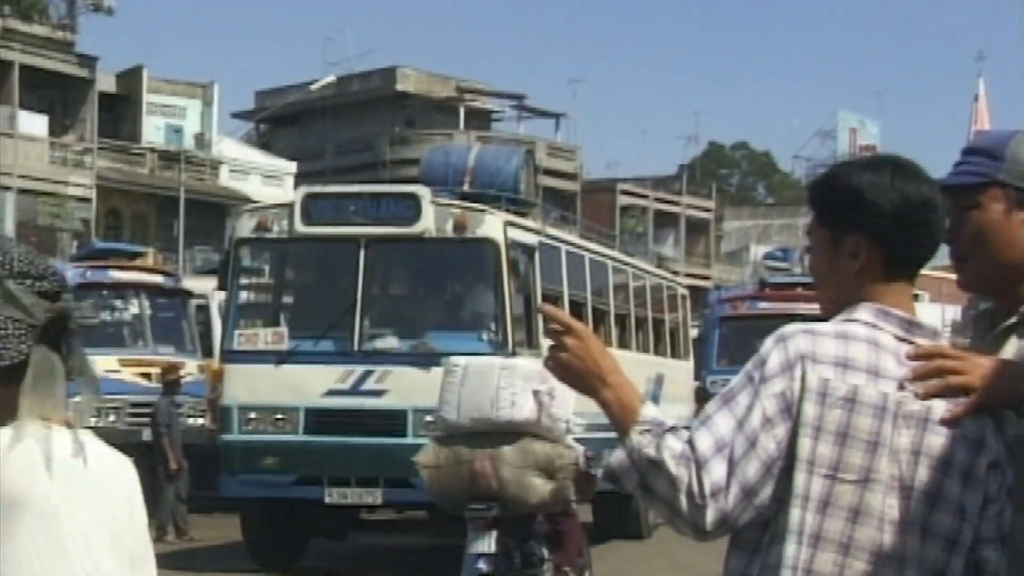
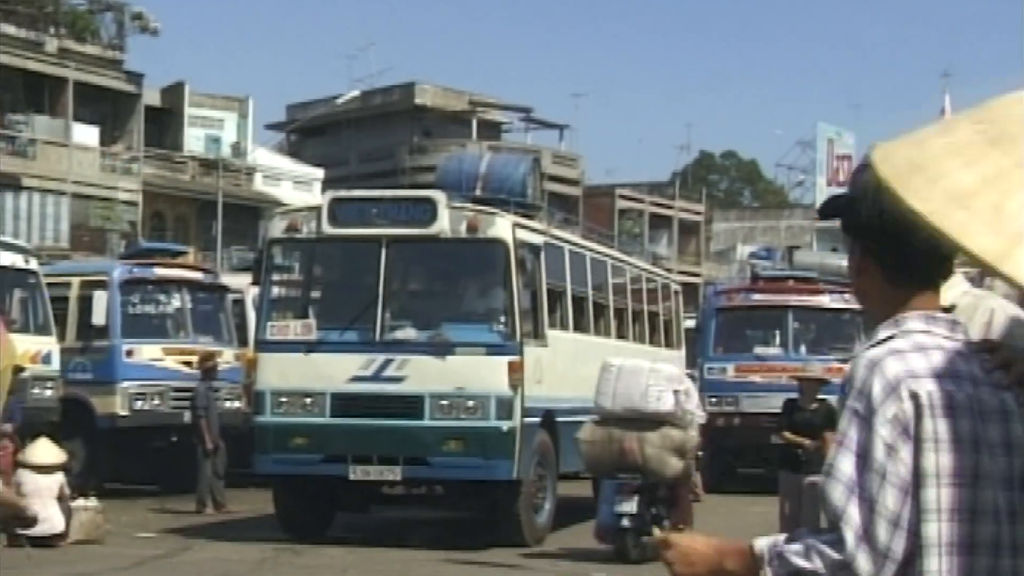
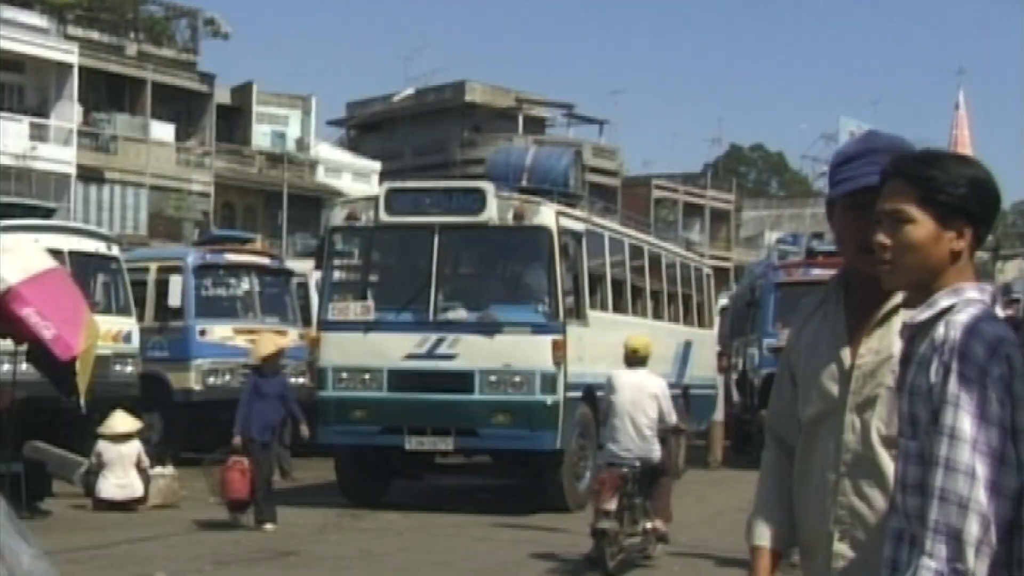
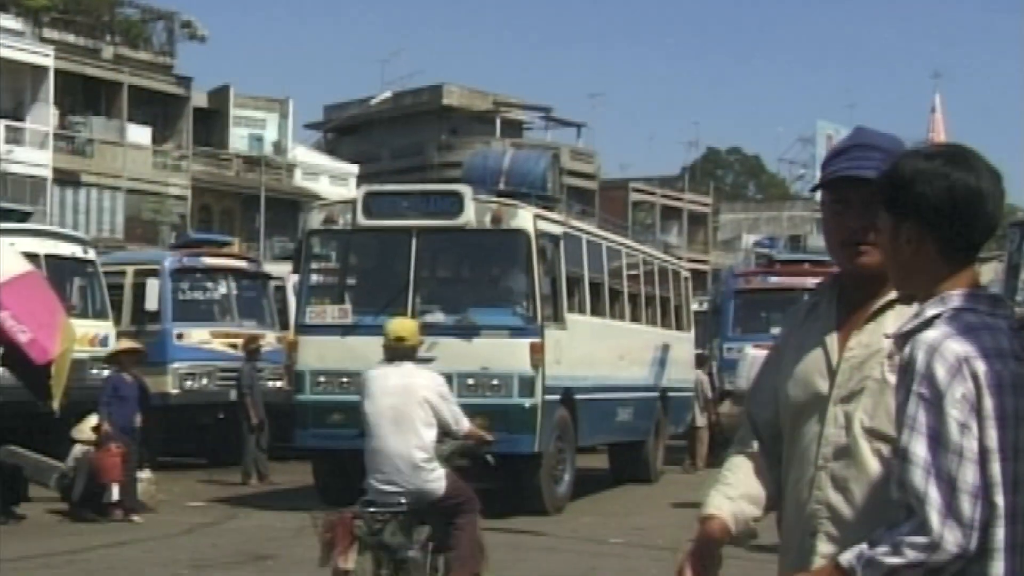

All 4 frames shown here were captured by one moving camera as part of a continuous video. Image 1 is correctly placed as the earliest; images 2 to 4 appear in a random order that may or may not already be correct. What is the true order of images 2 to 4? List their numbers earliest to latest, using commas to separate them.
2, 4, 3
